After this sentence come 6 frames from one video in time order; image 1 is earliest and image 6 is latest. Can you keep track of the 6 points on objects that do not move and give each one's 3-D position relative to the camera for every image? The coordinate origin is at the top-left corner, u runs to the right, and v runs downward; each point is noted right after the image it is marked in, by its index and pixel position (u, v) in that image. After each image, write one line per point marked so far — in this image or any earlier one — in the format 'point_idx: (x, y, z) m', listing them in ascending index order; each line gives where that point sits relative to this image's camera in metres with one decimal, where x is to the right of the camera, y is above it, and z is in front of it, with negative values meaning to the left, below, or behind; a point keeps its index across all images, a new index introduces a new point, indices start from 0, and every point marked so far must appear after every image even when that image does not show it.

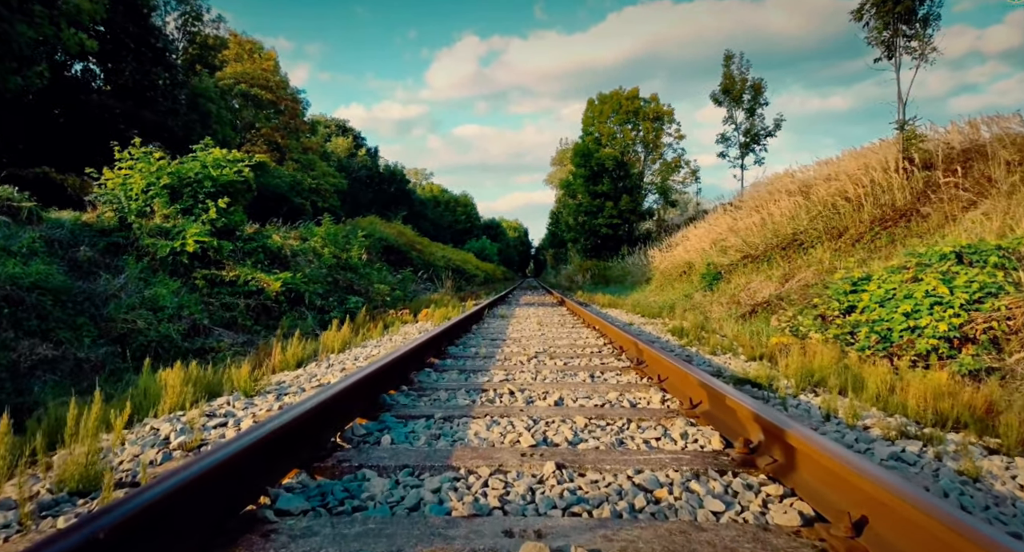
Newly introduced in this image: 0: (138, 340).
0: (-4.2, -0.7, +6.5) m
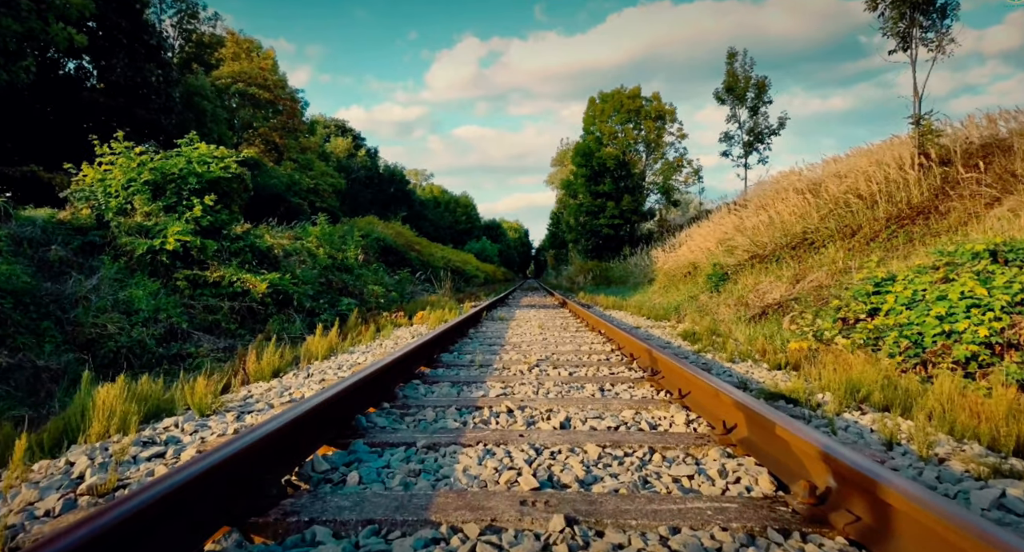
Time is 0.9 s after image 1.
0: (-4.2, -0.7, +6.0) m
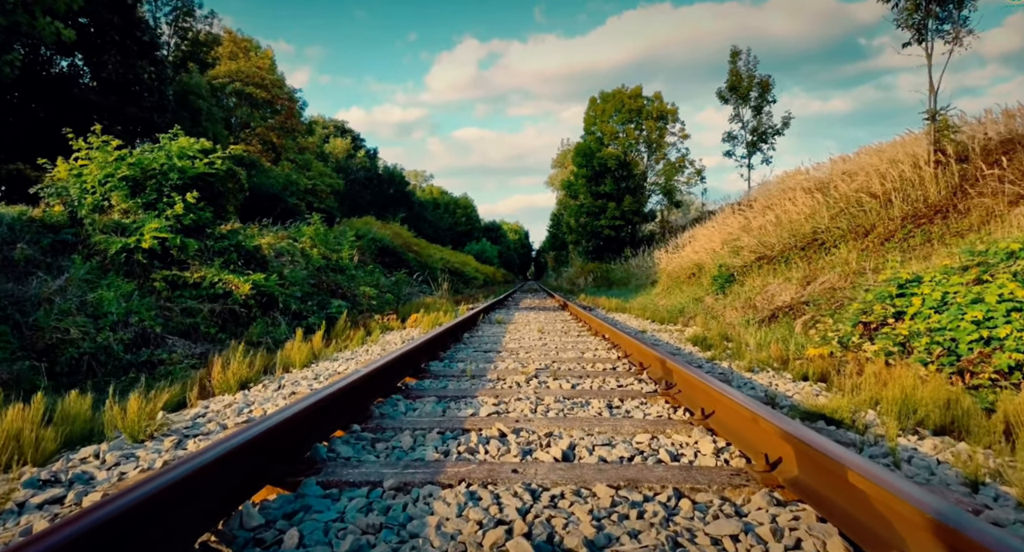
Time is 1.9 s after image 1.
0: (-4.2, -0.7, +5.5) m
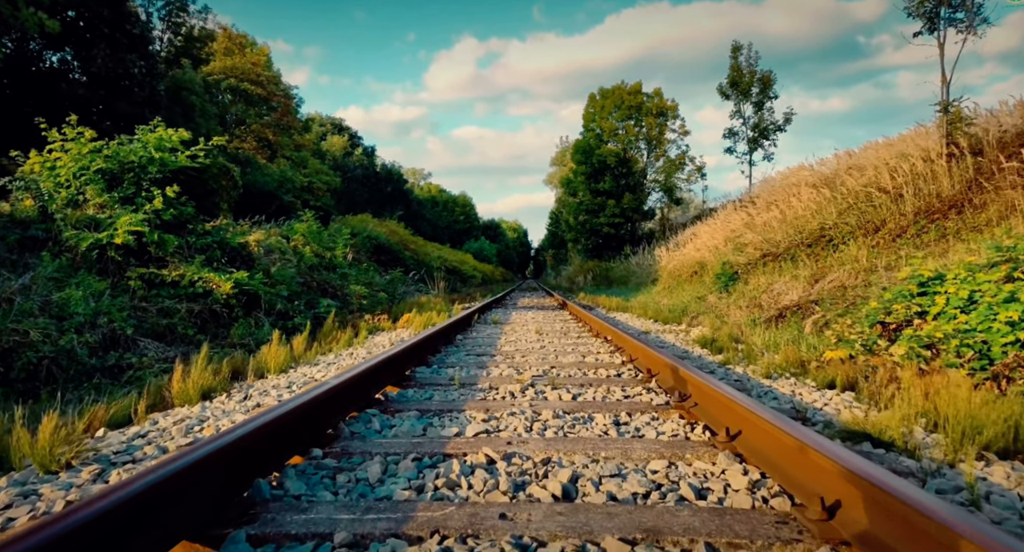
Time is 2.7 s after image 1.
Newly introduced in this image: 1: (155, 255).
0: (-4.2, -0.7, +5.1) m
1: (-4.8, +0.3, +7.8) m
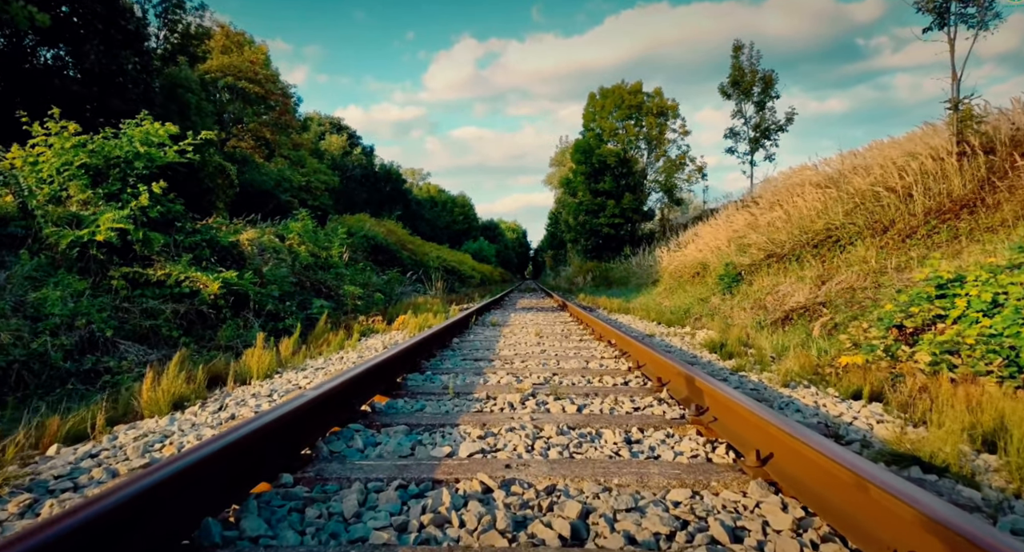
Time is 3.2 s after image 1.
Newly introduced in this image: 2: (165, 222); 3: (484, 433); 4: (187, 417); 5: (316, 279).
0: (-4.3, -0.7, +4.8) m
1: (-4.8, +0.3, +7.5) m
2: (-5.0, +0.8, +8.4) m
3: (-0.1, -0.7, +2.6) m
4: (-1.7, -0.7, +3.1) m
5: (-3.7, 0.0, +11.1) m
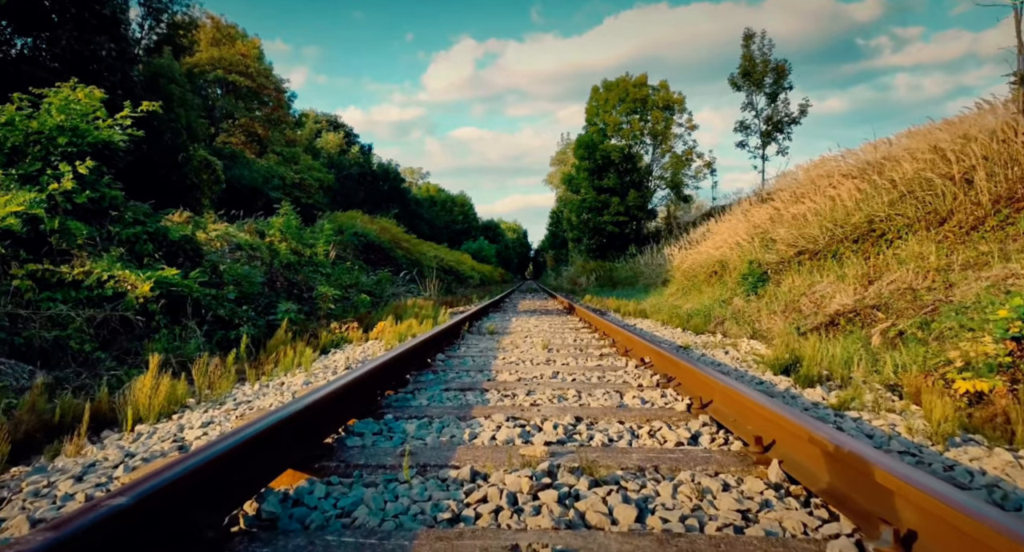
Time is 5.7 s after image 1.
0: (-4.2, -0.7, +3.4) m
1: (-4.8, +0.3, +6.1) m
2: (-5.0, +0.8, +7.0) m
3: (-0.1, -0.7, +1.2) m
4: (-1.7, -0.7, +1.6) m
5: (-3.7, 0.0, +9.7) m
